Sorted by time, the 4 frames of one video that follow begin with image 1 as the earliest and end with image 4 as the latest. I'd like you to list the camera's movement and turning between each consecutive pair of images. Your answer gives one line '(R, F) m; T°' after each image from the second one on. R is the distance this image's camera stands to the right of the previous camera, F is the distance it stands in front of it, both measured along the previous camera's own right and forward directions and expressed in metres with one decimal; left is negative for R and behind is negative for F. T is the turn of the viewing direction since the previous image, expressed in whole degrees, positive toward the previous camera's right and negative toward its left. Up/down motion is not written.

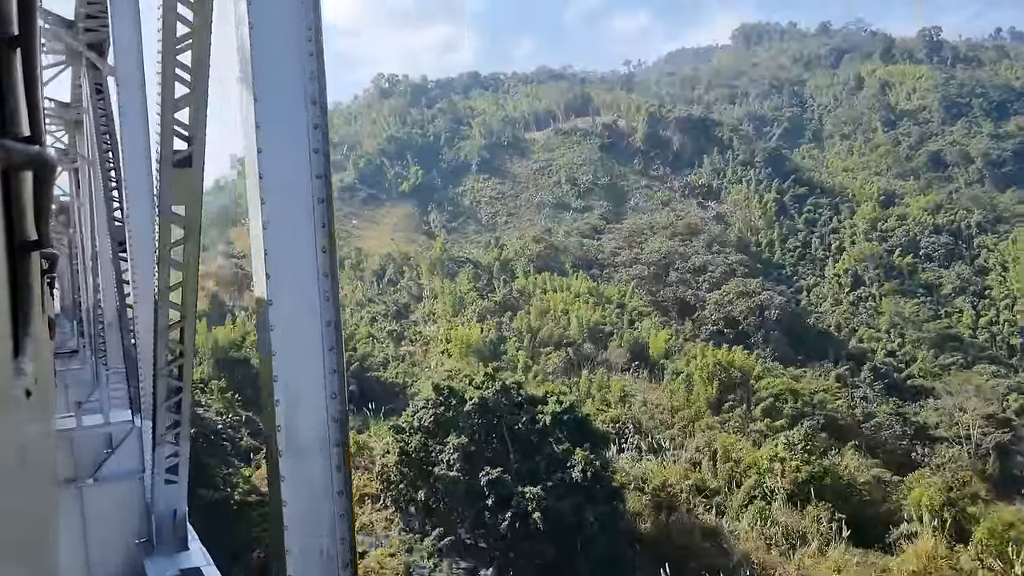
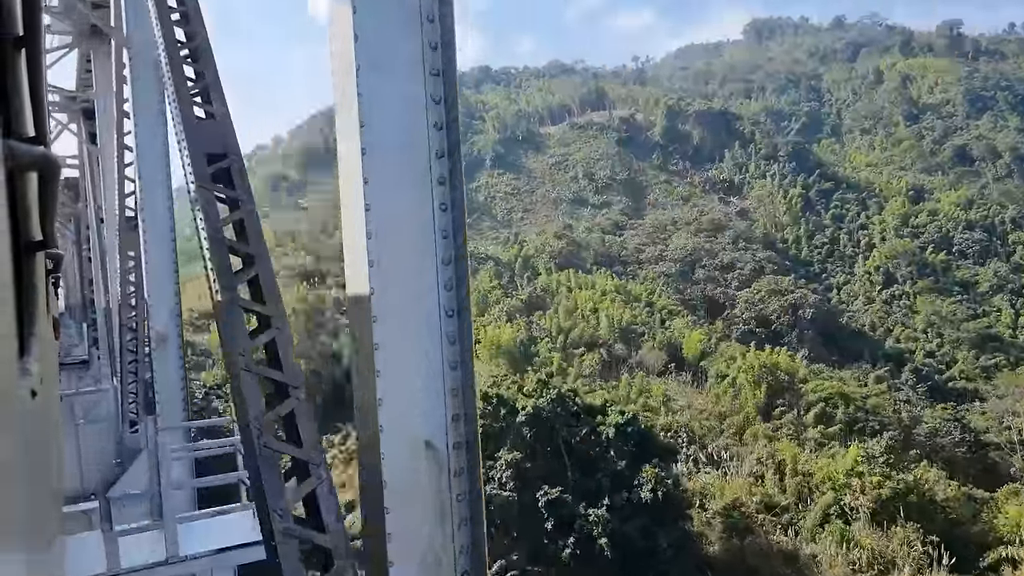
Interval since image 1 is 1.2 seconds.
(-0.5, +0.8) m; 0°
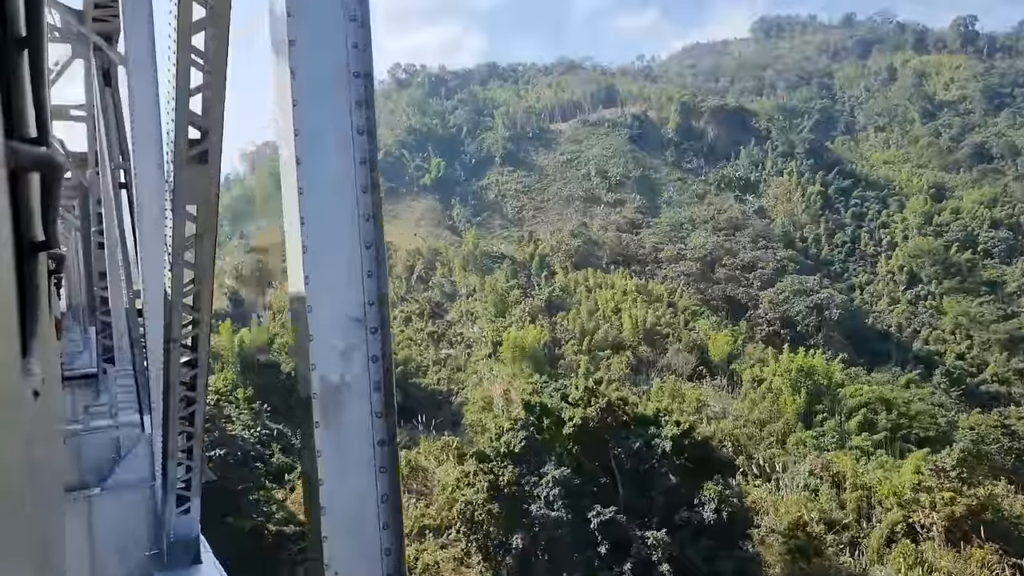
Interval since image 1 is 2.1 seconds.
(-0.4, +0.6) m; 0°
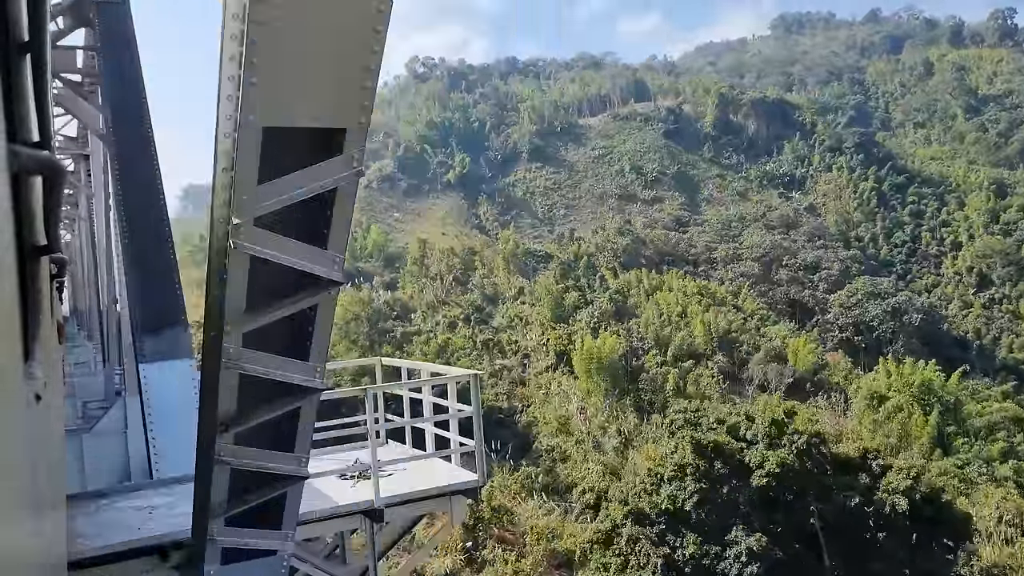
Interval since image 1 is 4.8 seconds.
(-1.0, +1.6) m; 0°
